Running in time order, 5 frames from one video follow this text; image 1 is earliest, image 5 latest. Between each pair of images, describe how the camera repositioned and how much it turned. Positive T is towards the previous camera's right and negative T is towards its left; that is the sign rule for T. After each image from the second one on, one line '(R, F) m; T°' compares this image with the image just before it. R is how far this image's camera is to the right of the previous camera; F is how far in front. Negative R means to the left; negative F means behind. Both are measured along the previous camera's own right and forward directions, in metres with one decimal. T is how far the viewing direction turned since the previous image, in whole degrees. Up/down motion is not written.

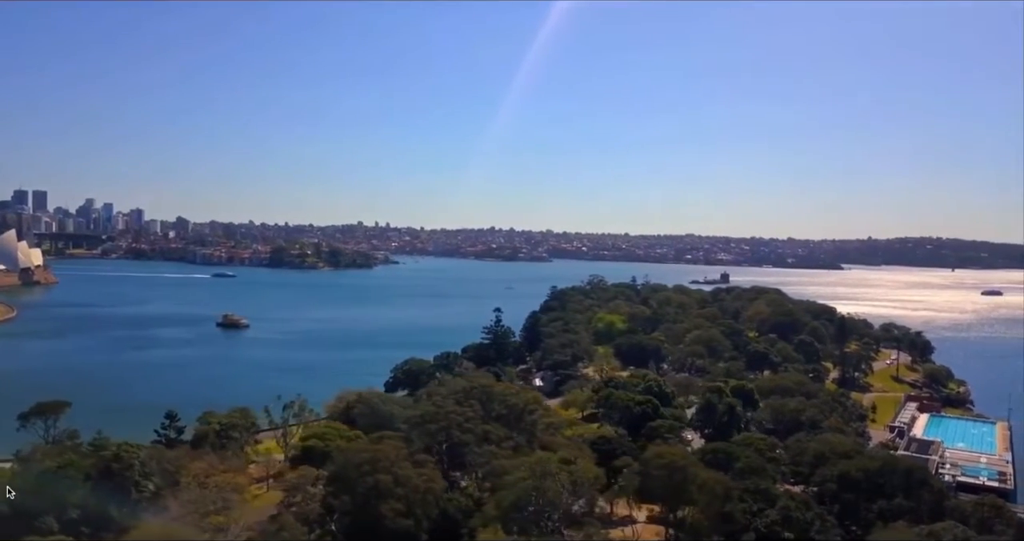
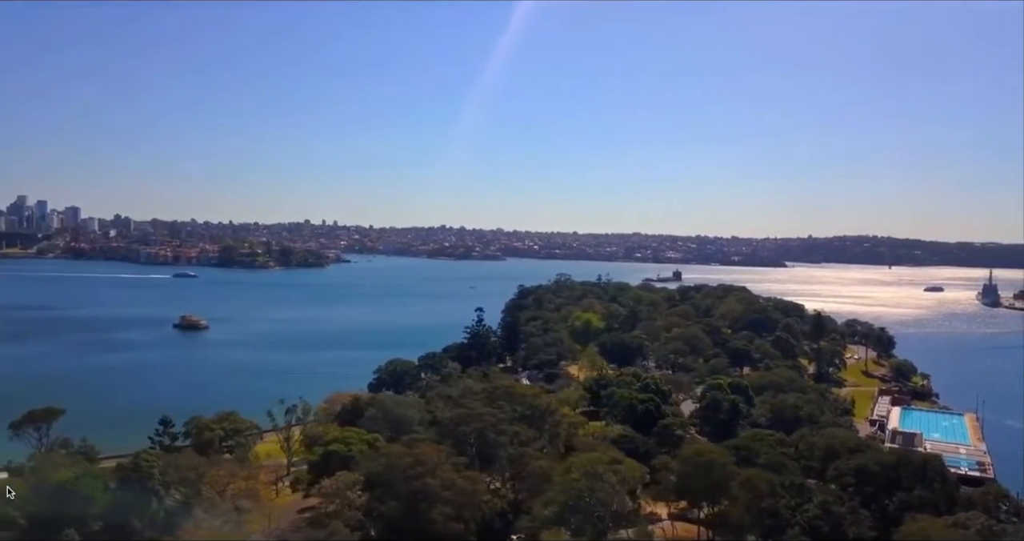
(+3.0, -0.5) m; -11°
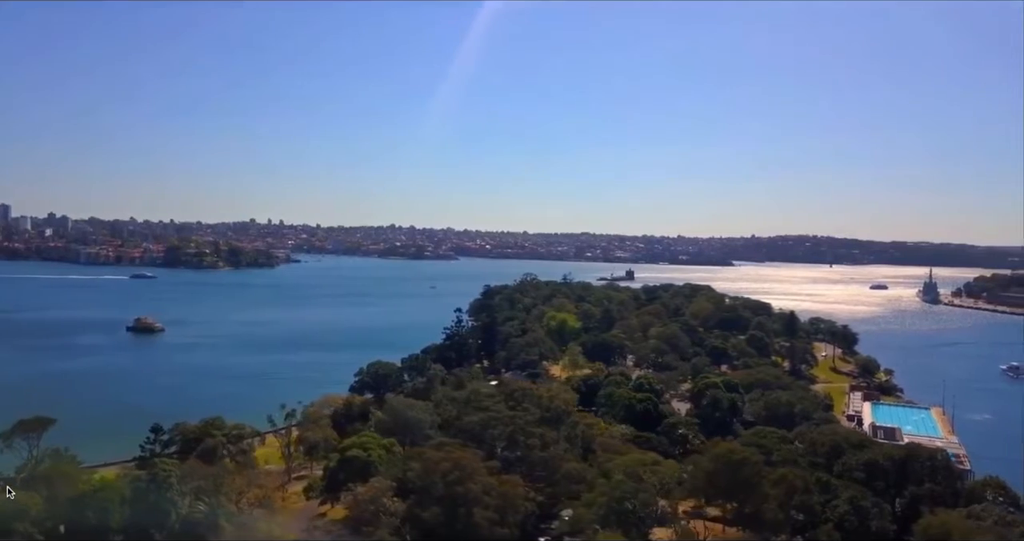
(-0.7, 0.0) m; +5°
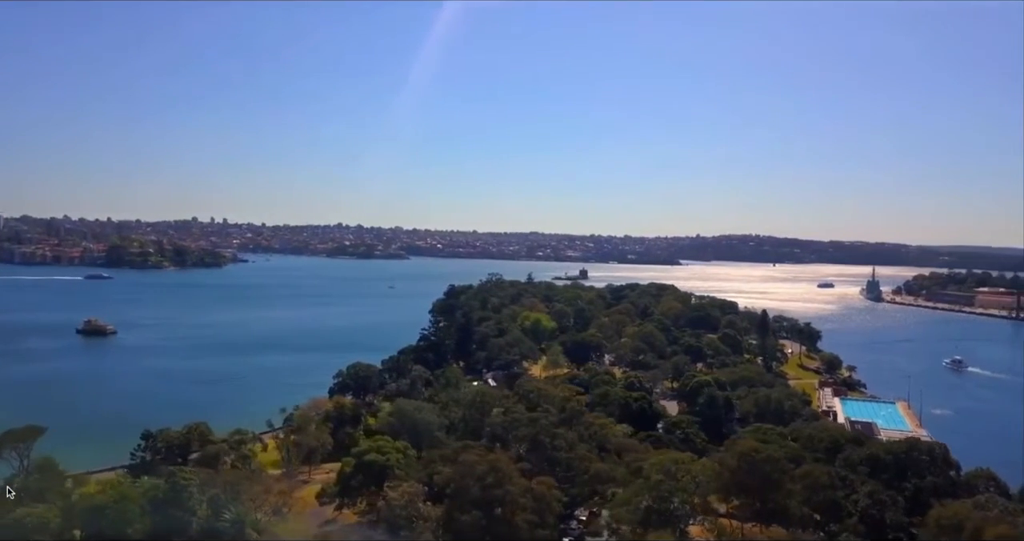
(-0.6, 0.0) m; +5°
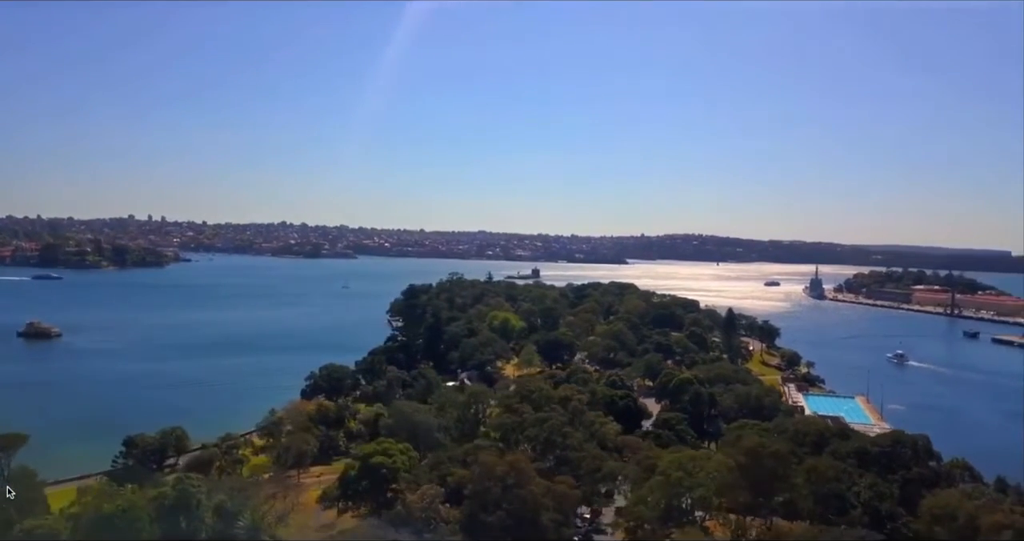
(-0.5, 0.0) m; +5°
